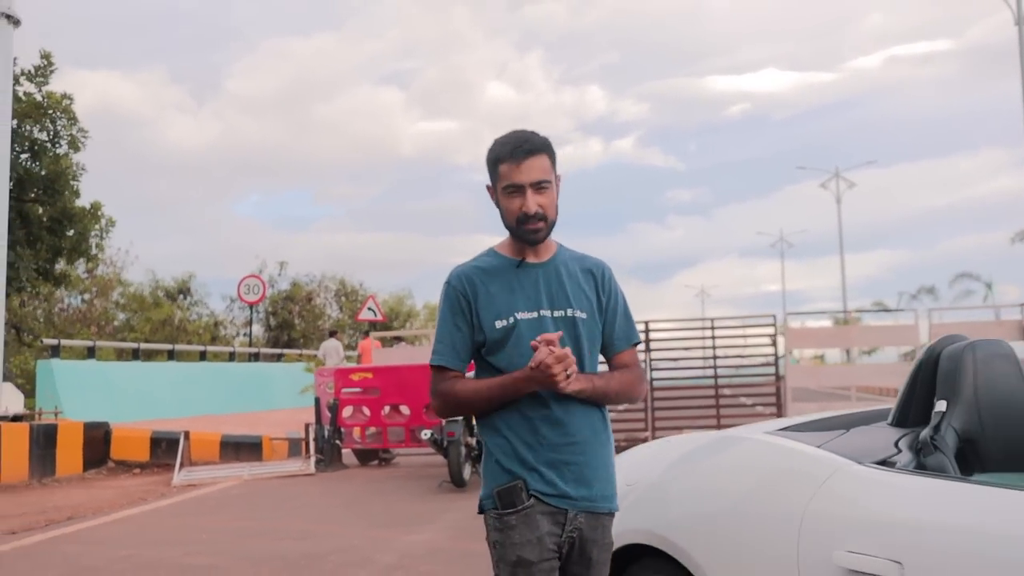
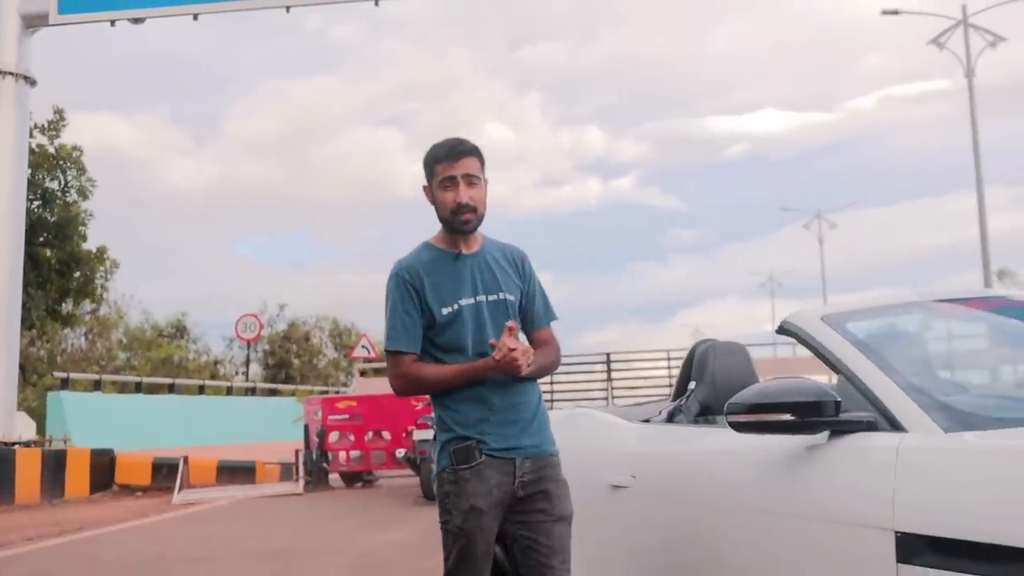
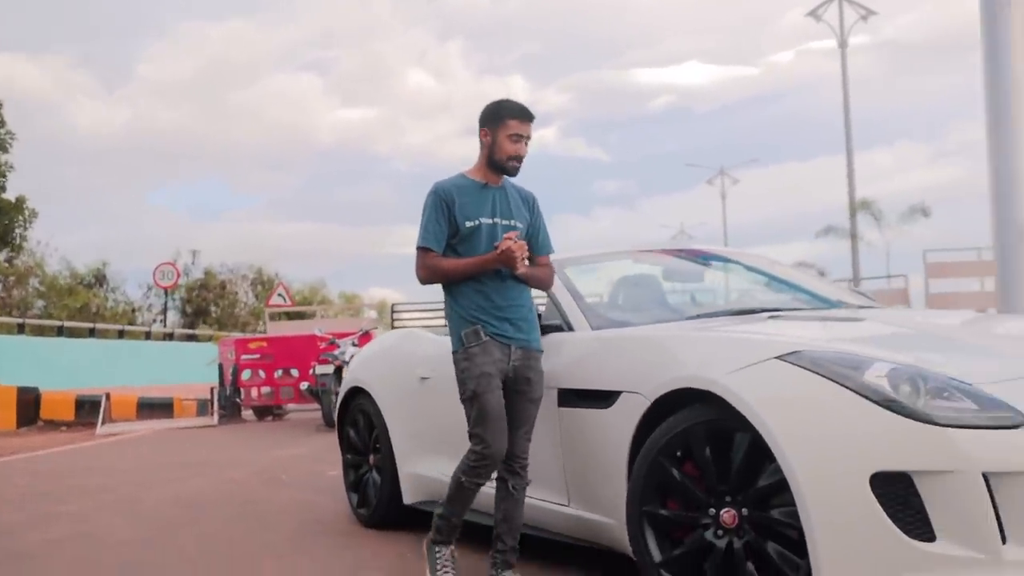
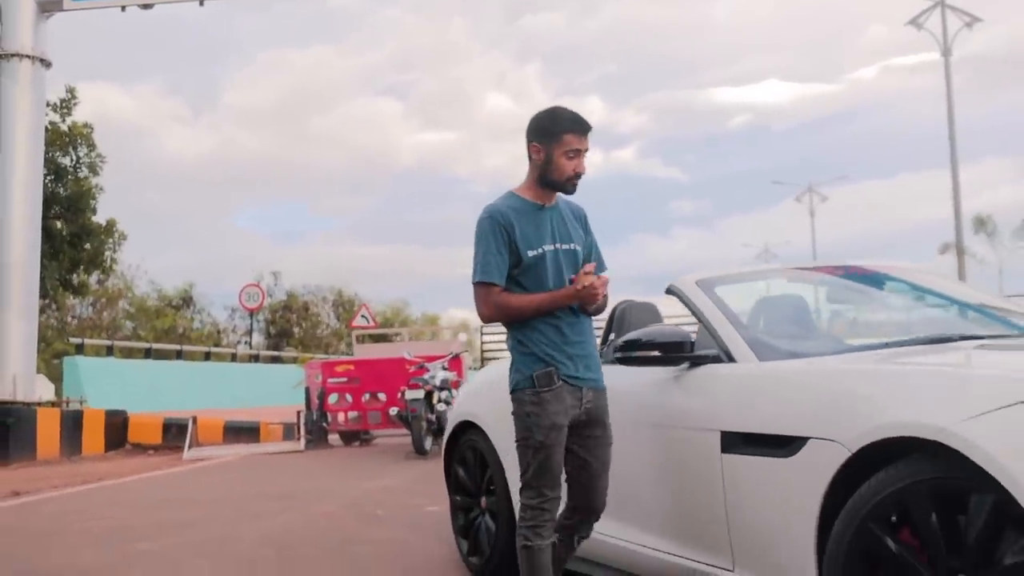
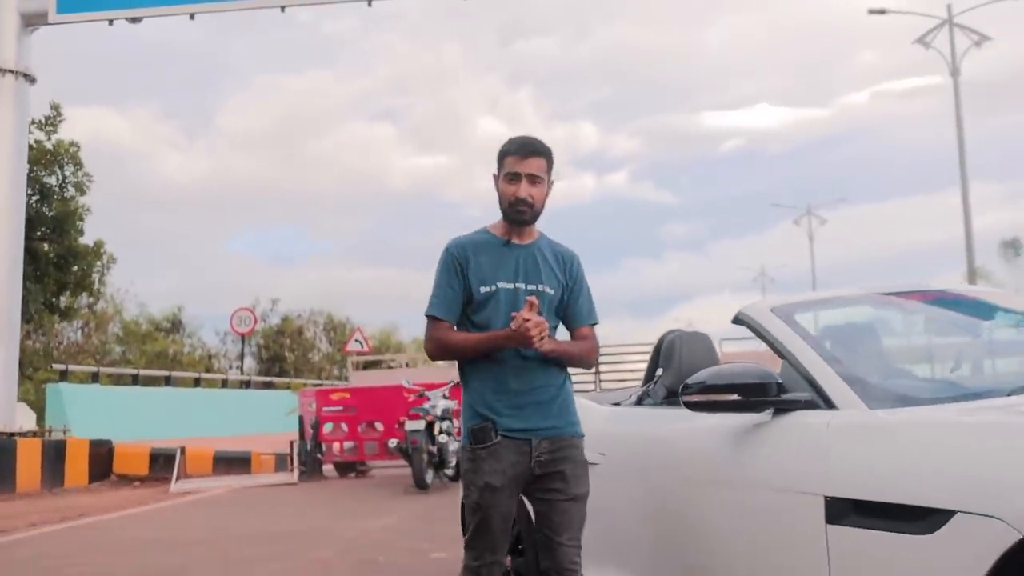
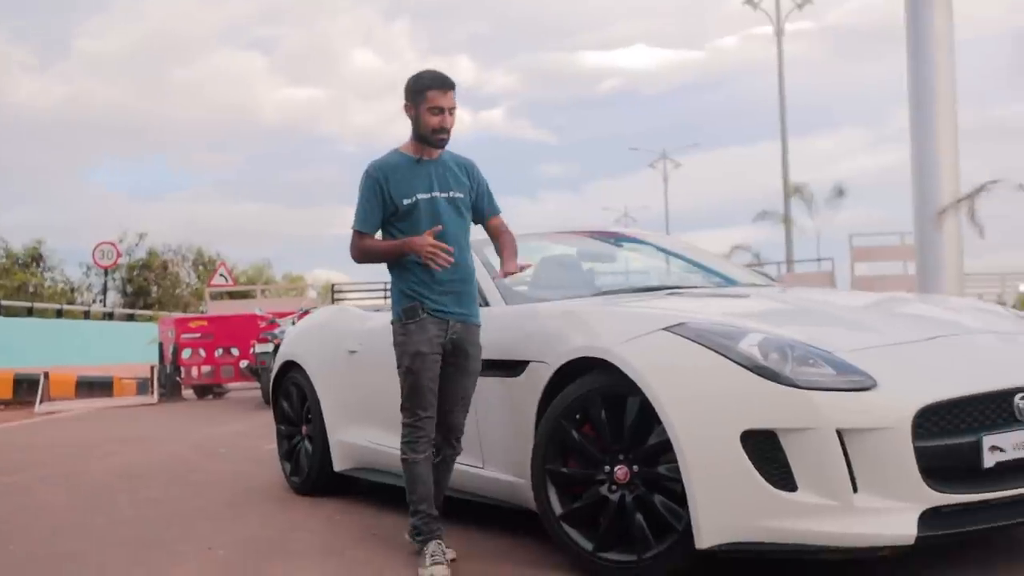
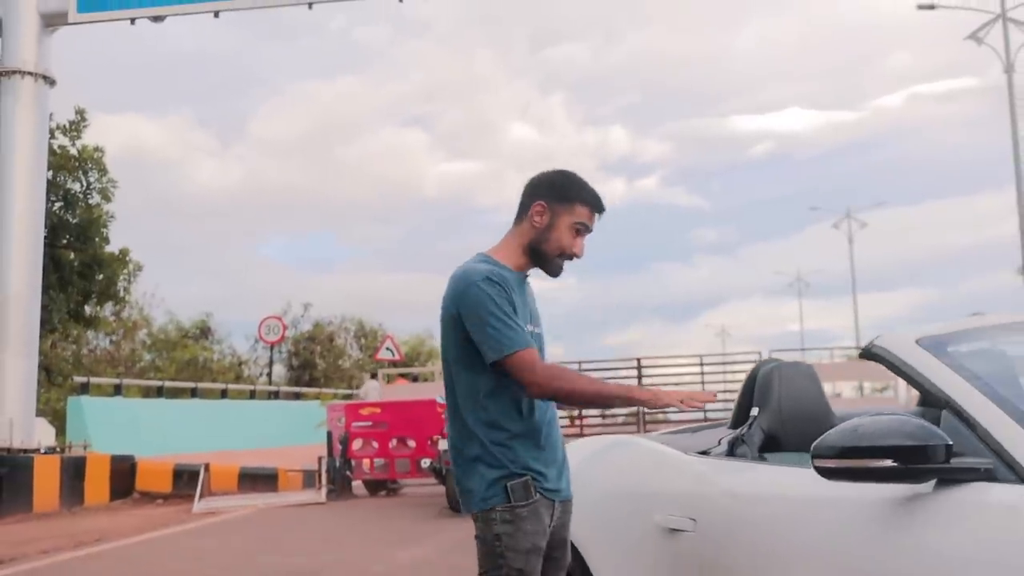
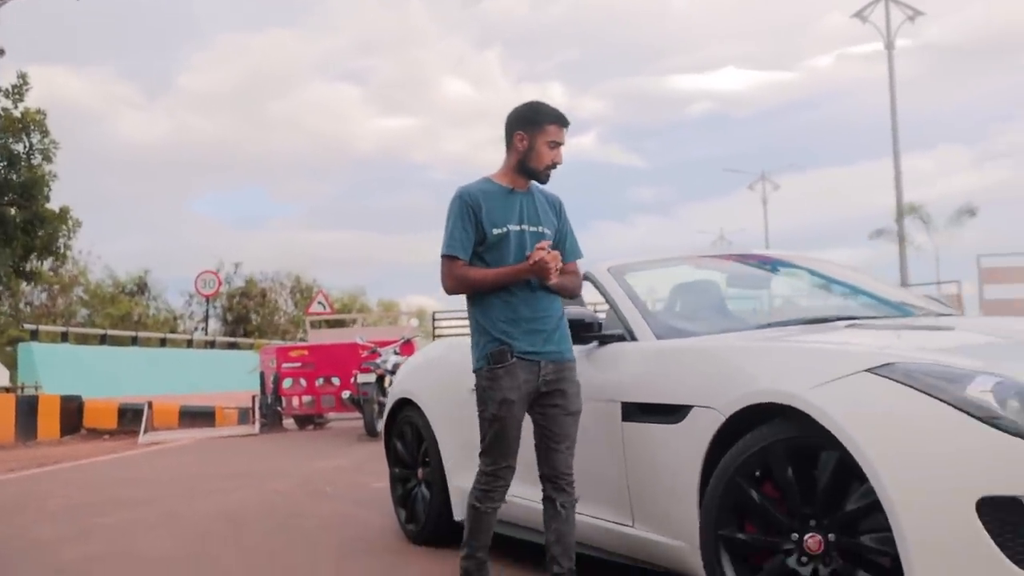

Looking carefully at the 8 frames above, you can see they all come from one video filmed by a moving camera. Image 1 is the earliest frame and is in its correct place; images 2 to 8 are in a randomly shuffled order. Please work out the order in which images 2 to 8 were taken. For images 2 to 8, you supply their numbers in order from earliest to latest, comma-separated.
7, 2, 5, 4, 8, 3, 6
